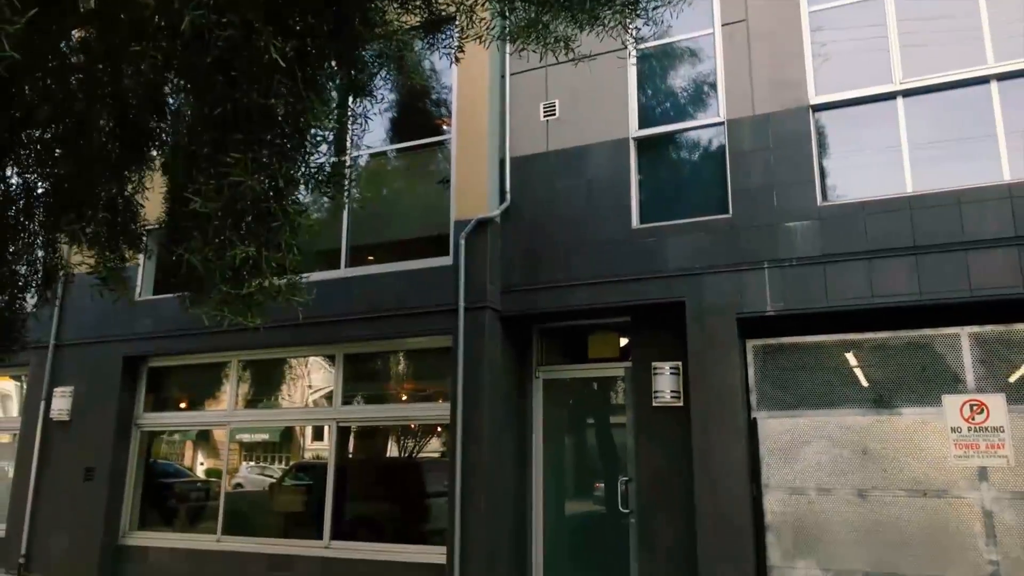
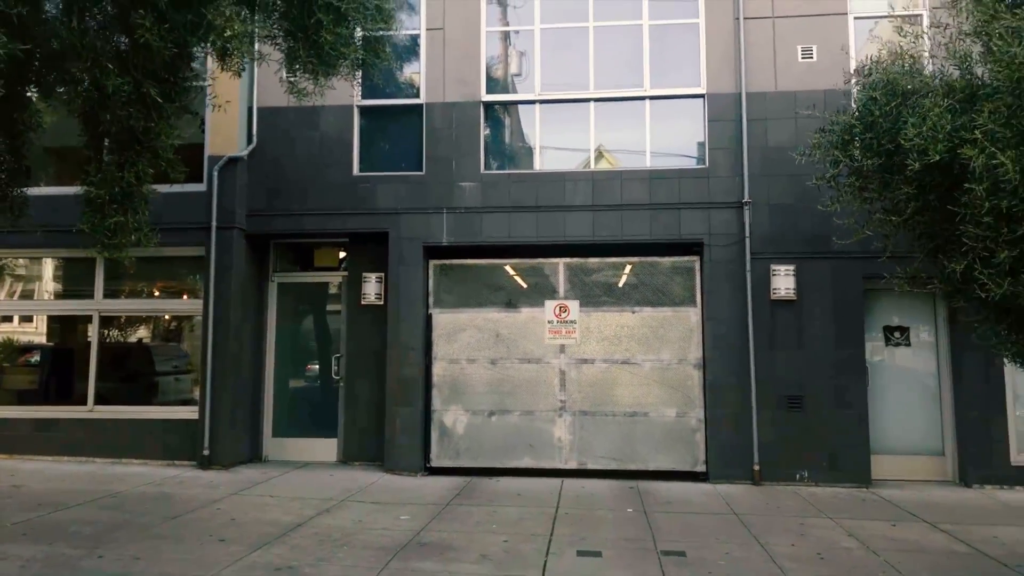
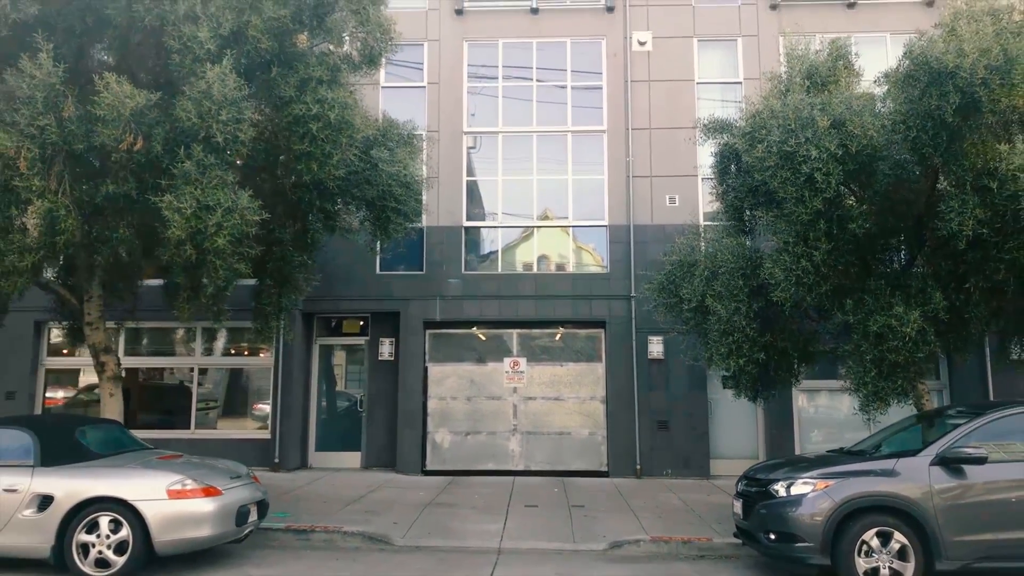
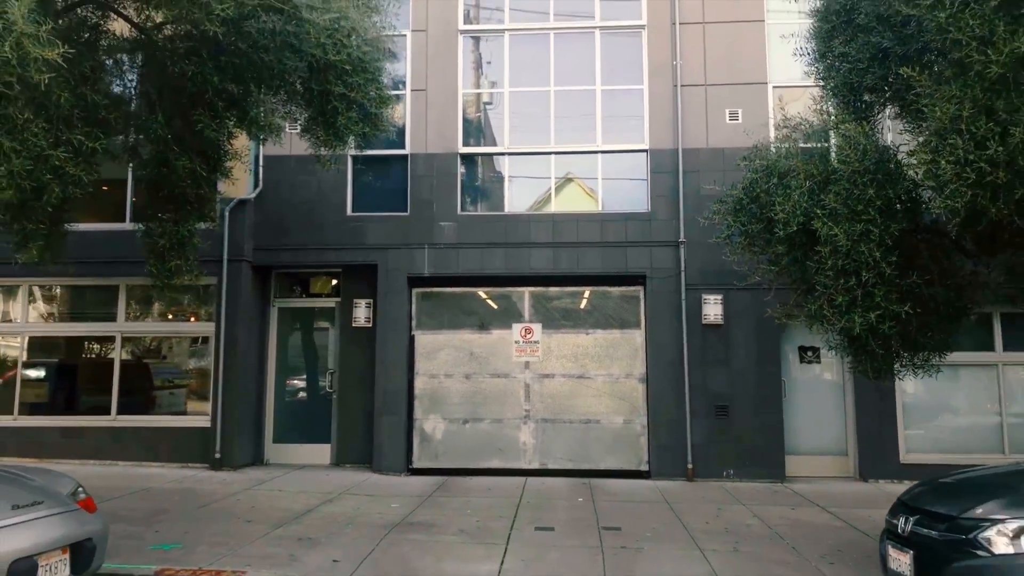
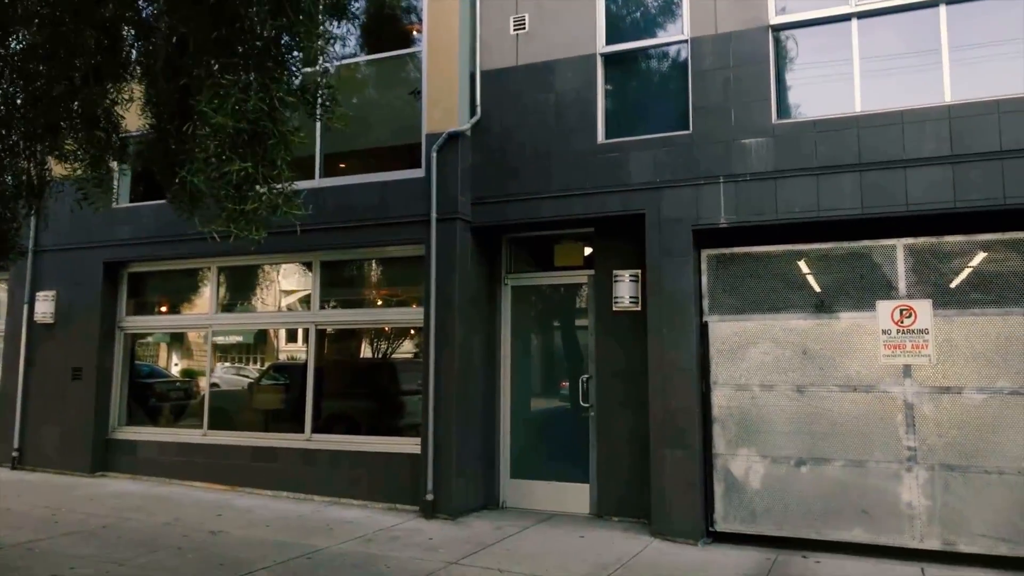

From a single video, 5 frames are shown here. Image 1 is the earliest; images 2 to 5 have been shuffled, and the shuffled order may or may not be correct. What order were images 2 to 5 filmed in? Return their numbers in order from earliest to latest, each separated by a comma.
5, 2, 4, 3
